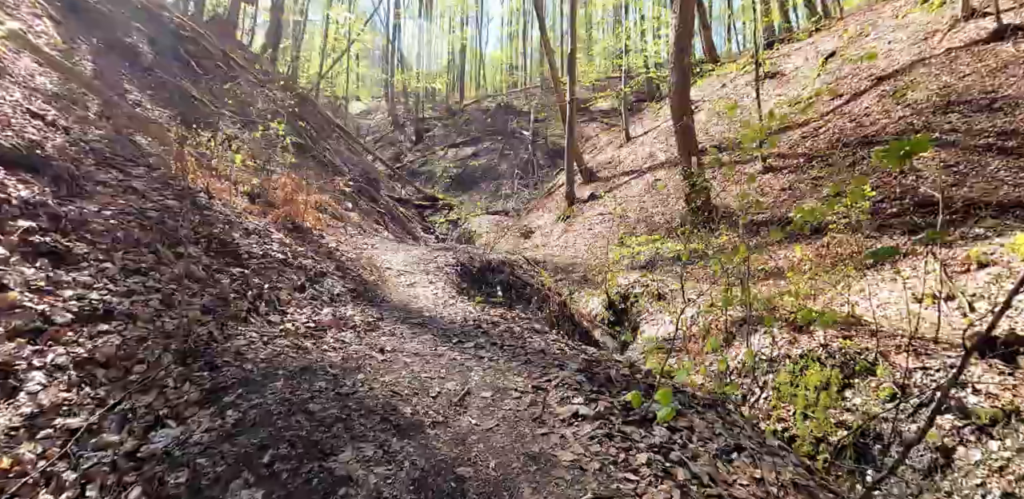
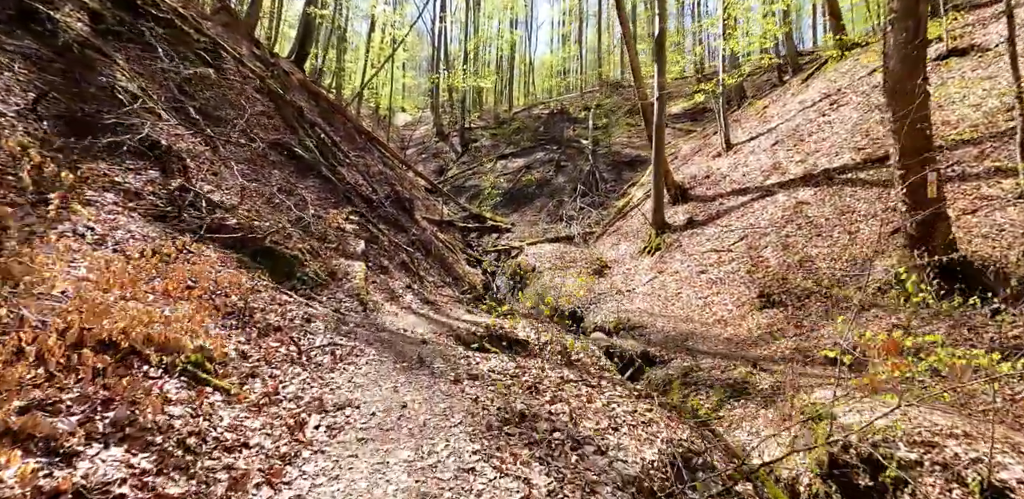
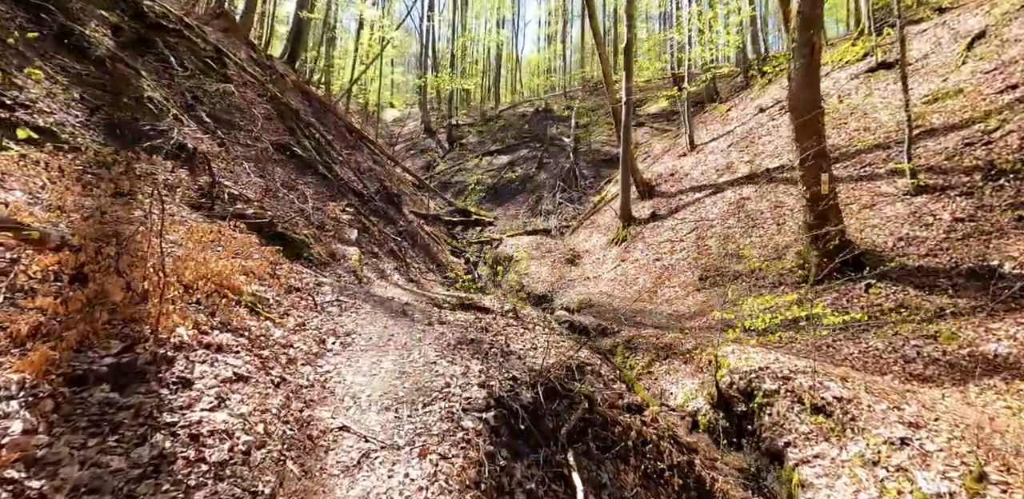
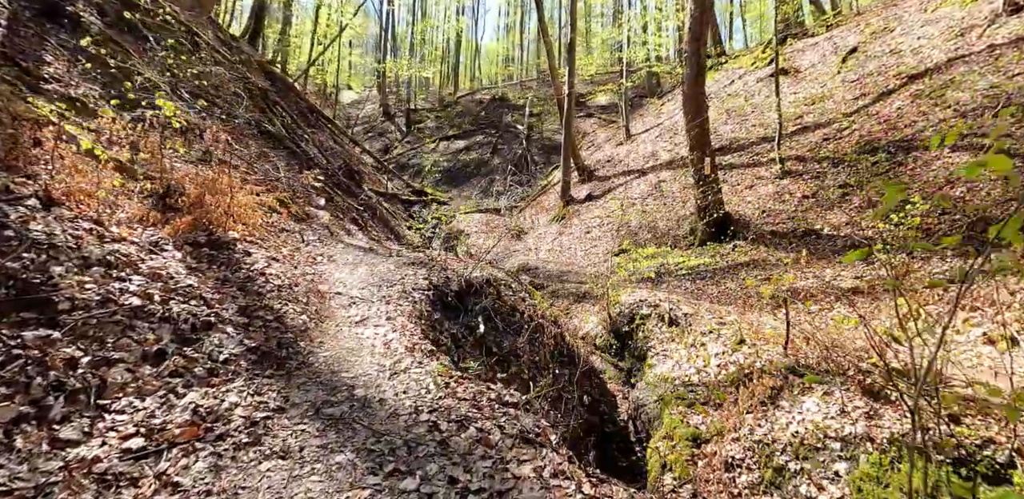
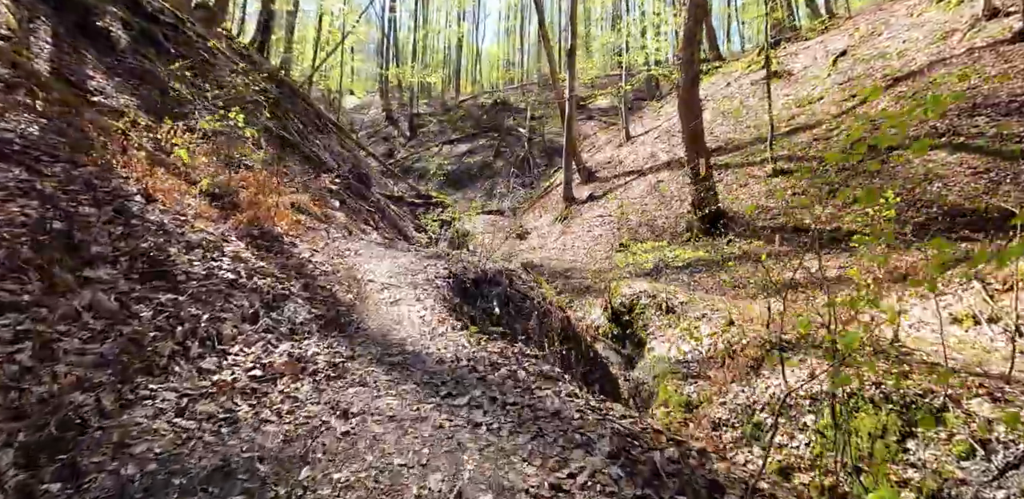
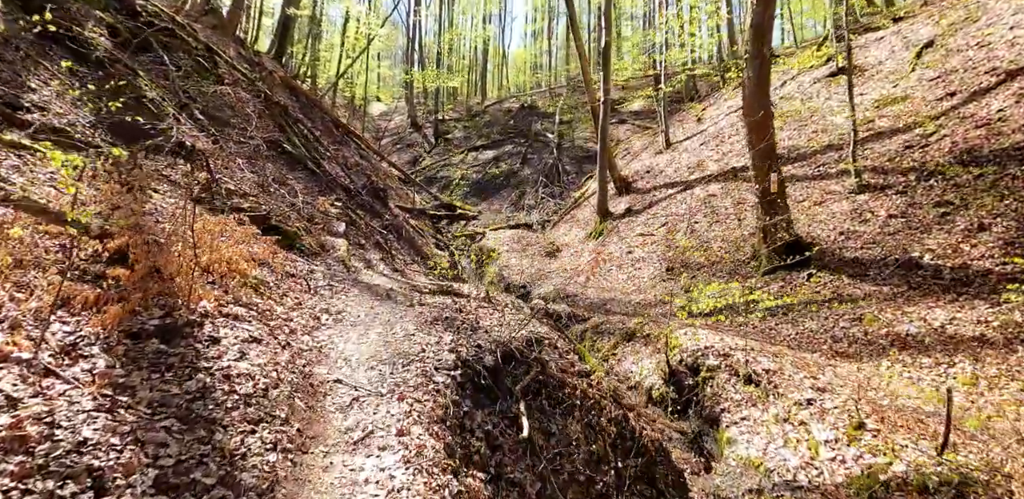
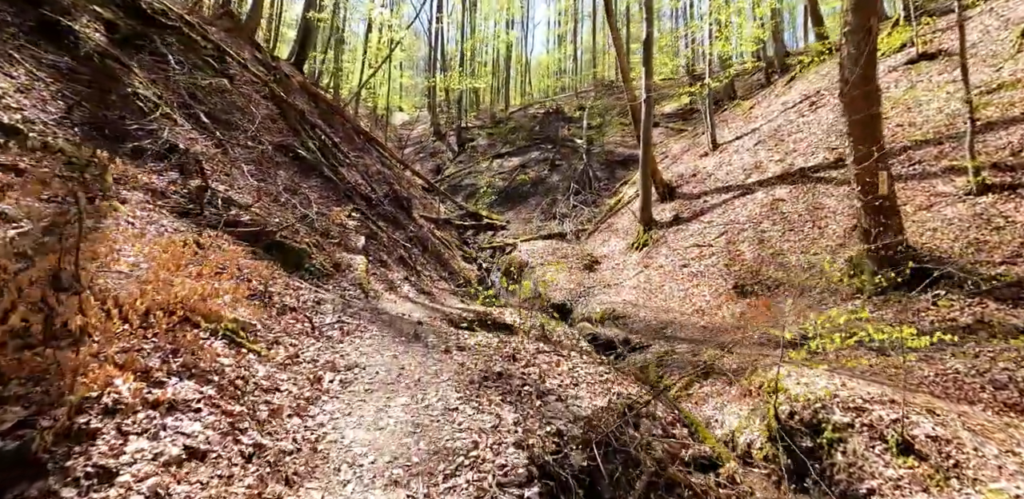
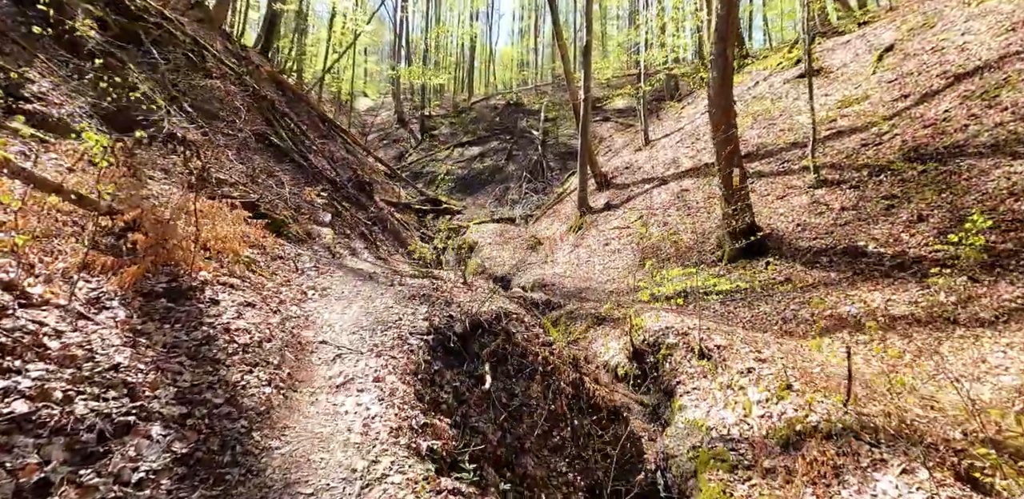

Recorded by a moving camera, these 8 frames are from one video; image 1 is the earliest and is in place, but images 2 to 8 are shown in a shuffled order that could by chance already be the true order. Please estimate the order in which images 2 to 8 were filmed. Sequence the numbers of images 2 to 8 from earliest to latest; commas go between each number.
5, 4, 8, 6, 3, 7, 2
